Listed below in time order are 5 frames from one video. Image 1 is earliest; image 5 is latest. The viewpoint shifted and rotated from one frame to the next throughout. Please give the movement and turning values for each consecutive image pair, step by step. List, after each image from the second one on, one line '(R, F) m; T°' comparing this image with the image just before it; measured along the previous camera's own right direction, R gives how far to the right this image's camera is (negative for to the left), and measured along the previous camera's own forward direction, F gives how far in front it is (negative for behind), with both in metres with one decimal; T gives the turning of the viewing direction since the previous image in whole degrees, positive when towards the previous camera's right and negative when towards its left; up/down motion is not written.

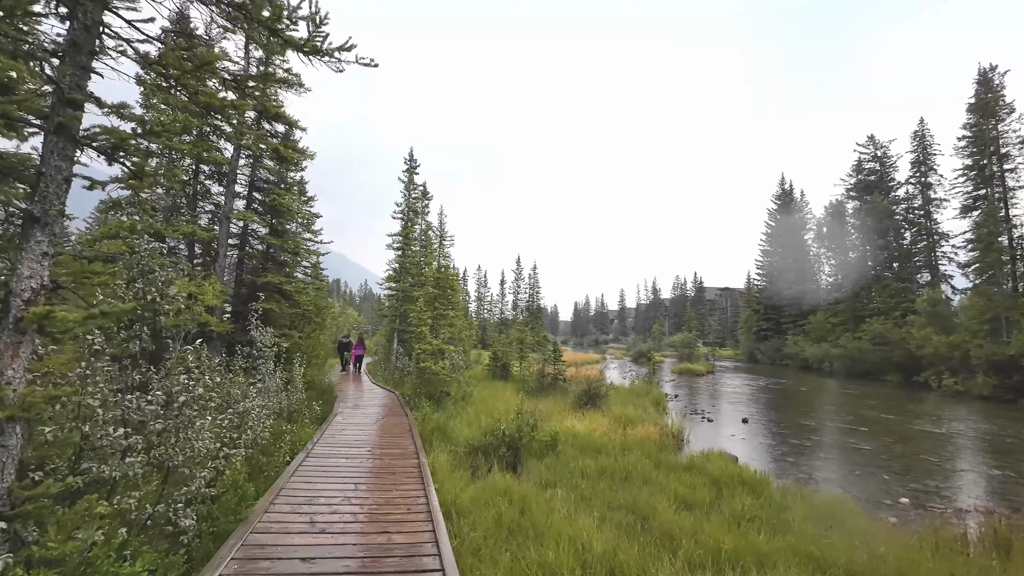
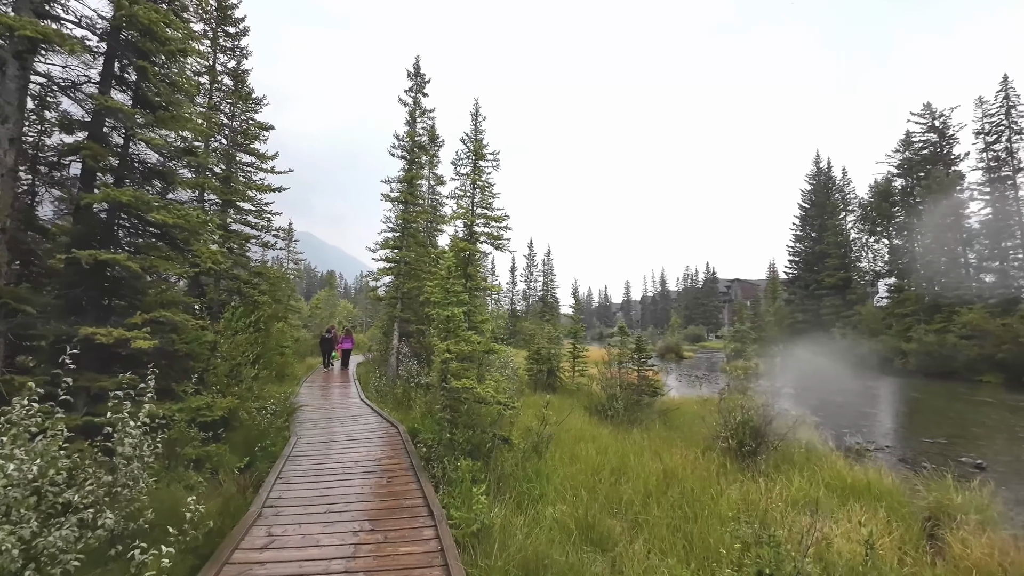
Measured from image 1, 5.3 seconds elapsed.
(-1.7, +6.6) m; 0°
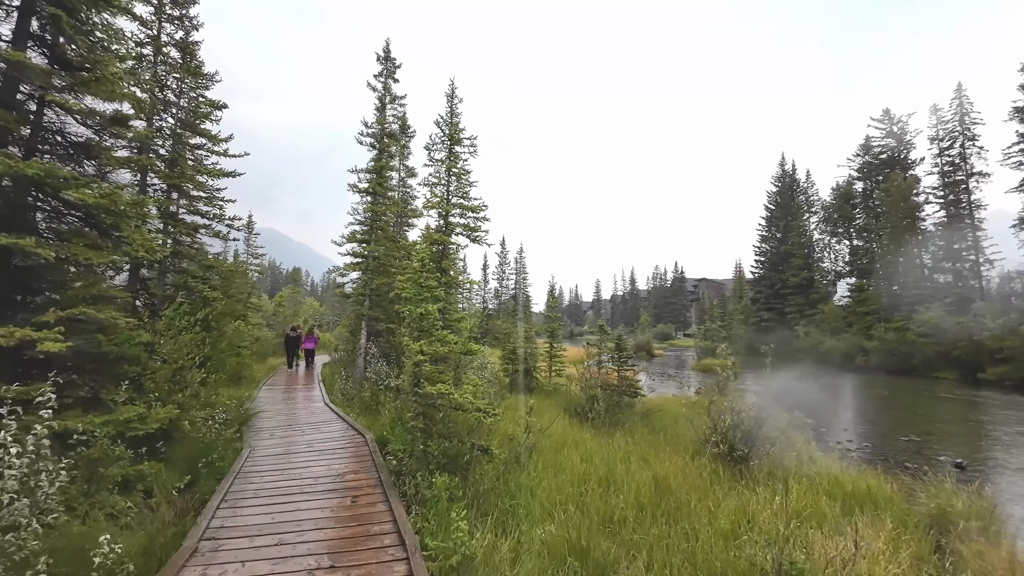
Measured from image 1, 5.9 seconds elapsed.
(-0.1, +0.6) m; +3°
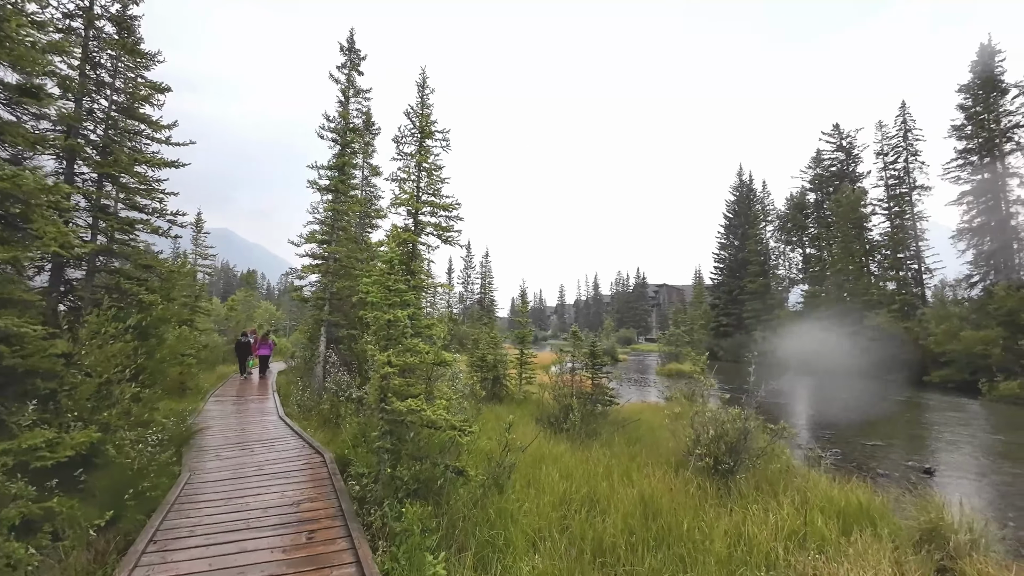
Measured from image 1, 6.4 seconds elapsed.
(-0.2, +0.5) m; +4°
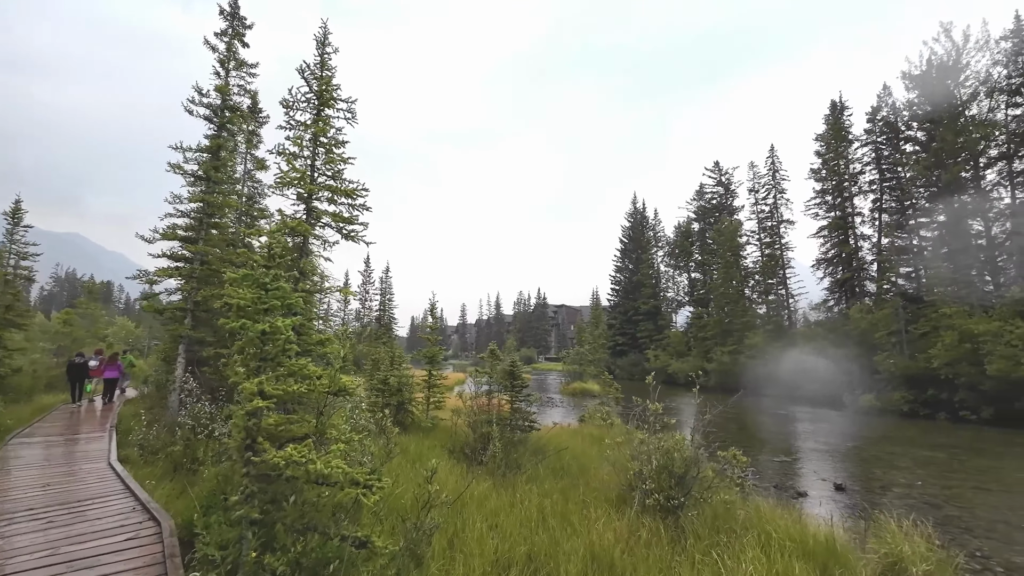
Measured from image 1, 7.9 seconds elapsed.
(-0.2, +1.3) m; +12°
